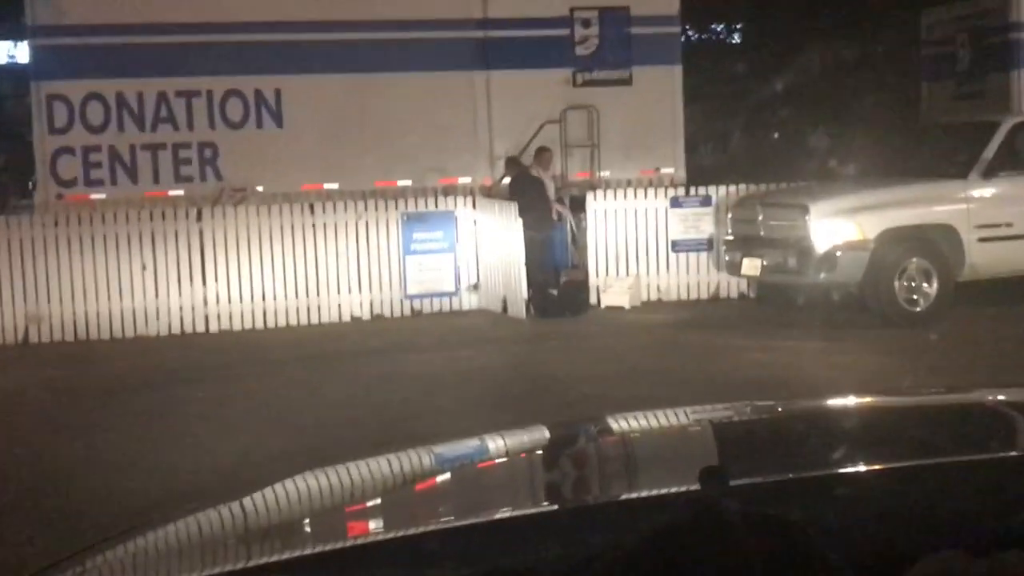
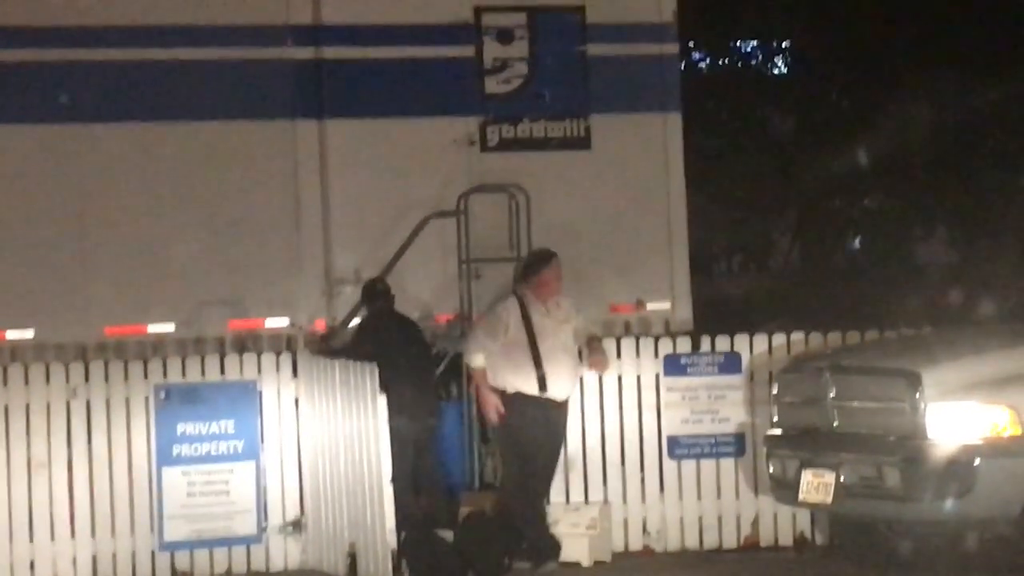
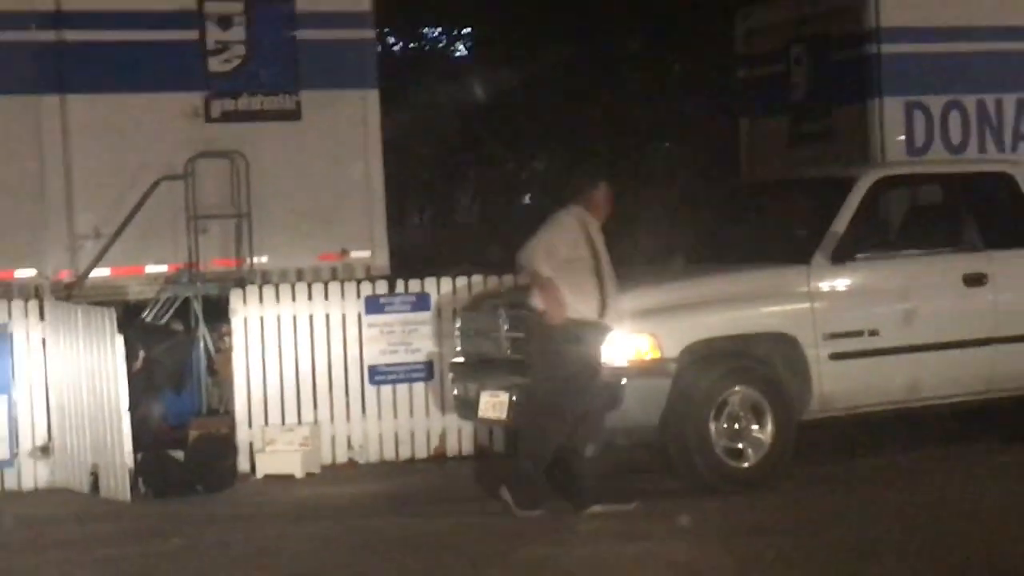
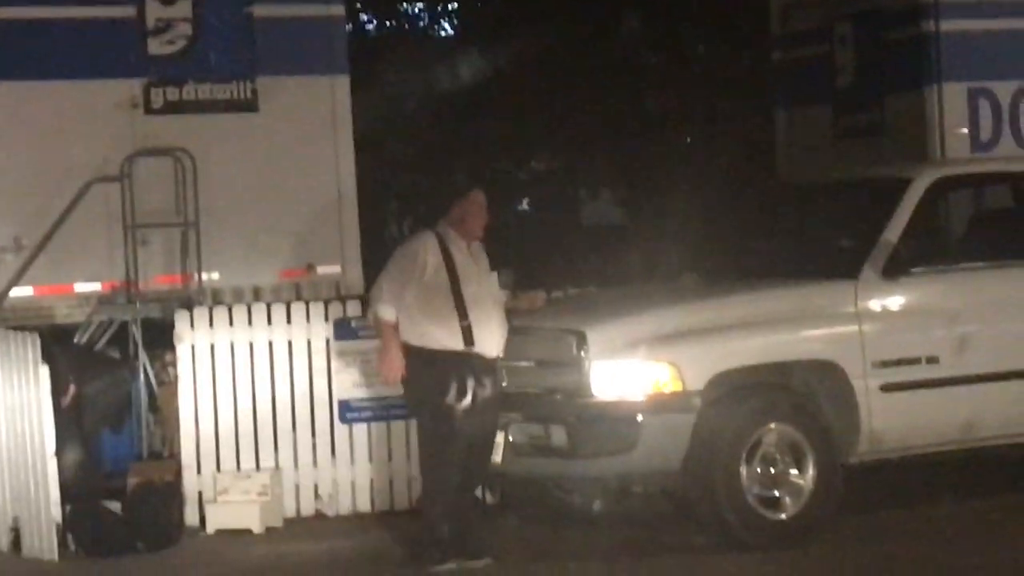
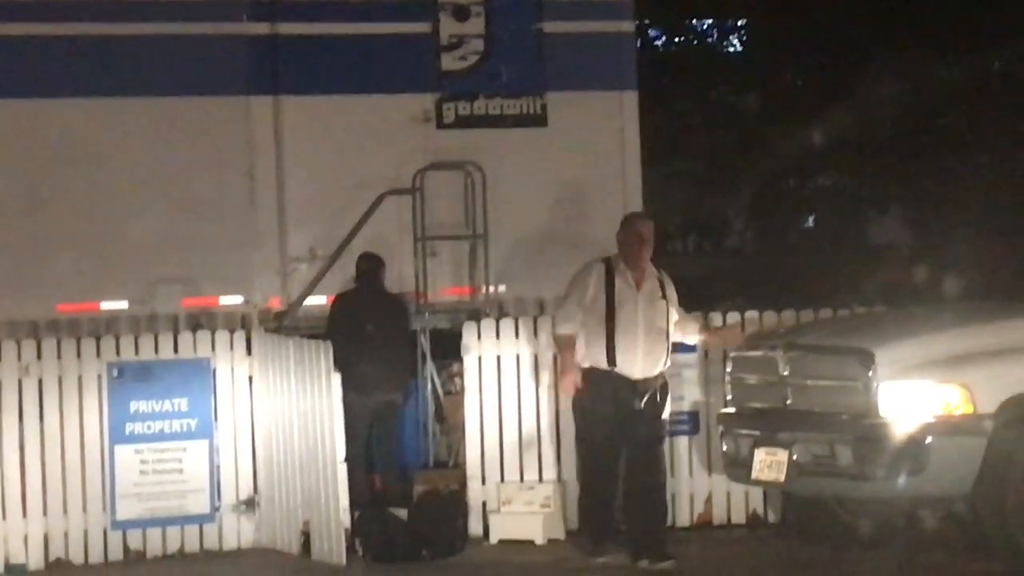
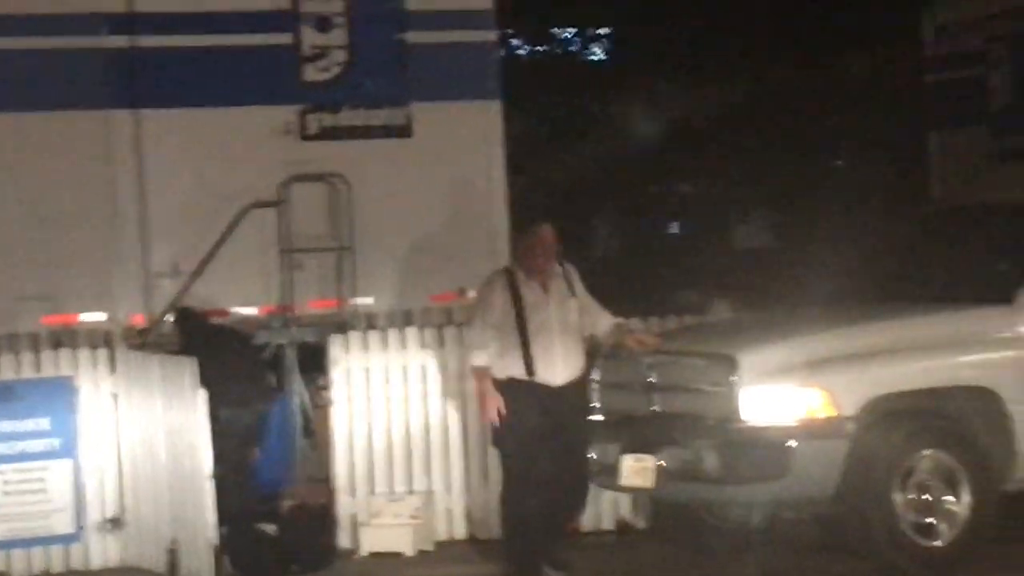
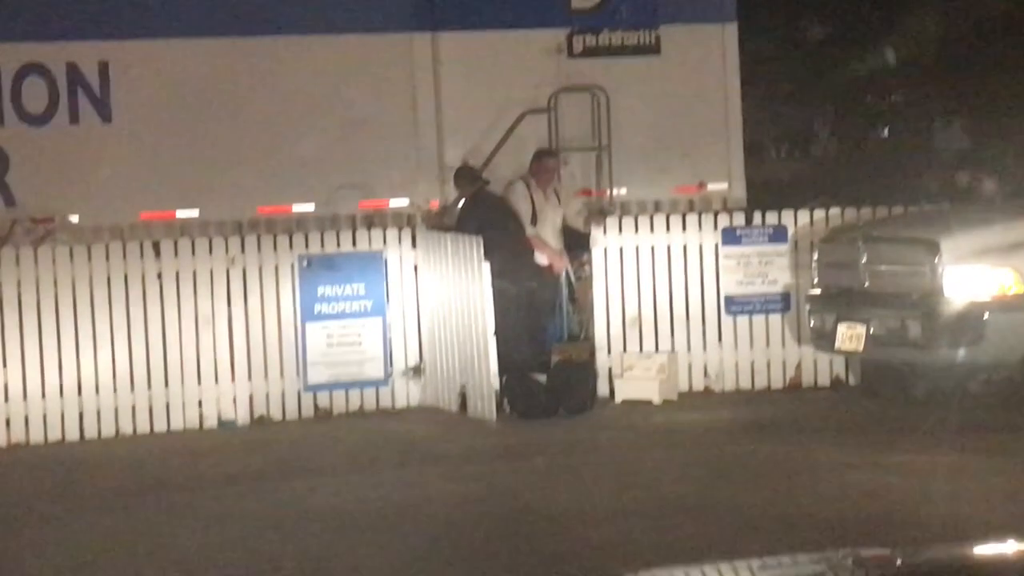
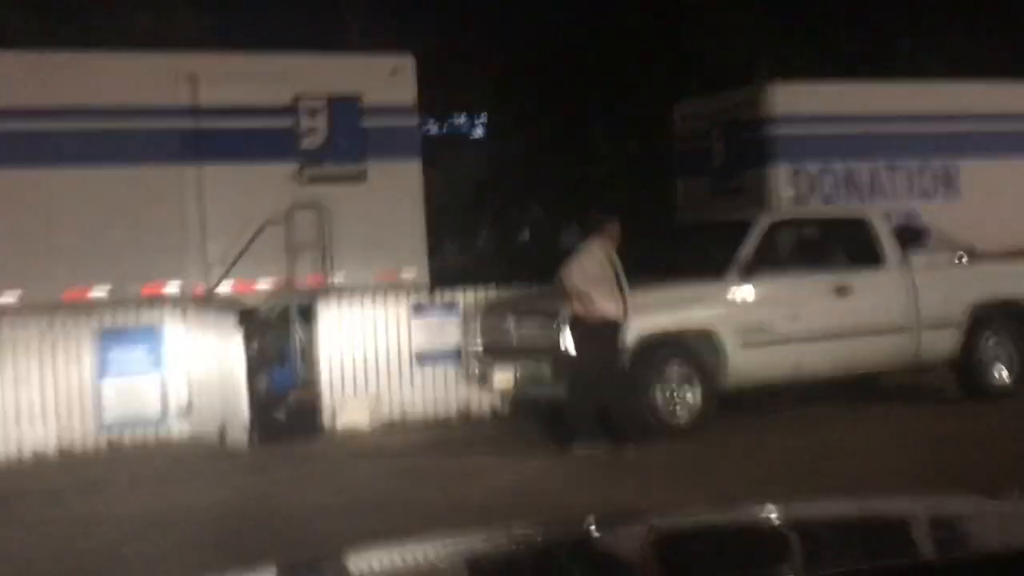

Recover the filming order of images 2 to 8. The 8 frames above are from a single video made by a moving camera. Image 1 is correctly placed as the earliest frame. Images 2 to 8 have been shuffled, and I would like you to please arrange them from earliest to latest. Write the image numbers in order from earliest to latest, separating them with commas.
7, 2, 5, 6, 4, 3, 8
